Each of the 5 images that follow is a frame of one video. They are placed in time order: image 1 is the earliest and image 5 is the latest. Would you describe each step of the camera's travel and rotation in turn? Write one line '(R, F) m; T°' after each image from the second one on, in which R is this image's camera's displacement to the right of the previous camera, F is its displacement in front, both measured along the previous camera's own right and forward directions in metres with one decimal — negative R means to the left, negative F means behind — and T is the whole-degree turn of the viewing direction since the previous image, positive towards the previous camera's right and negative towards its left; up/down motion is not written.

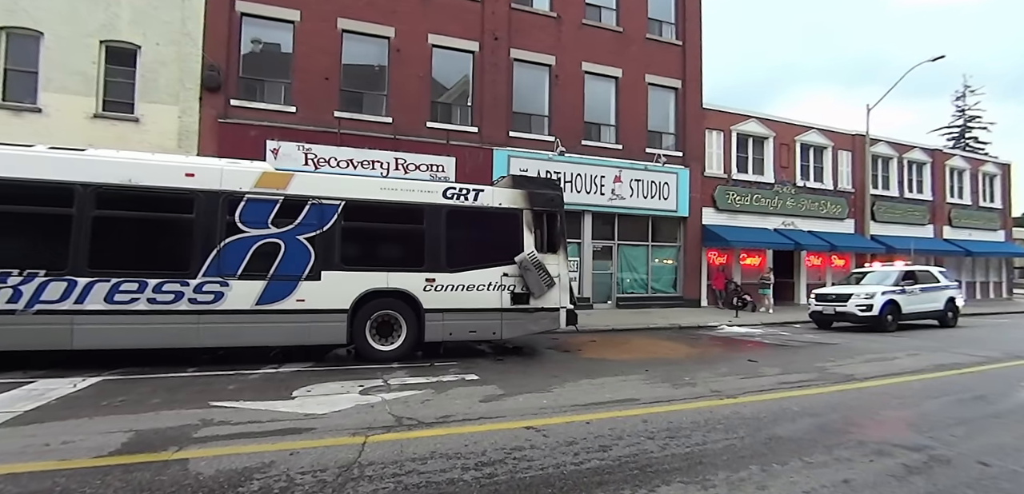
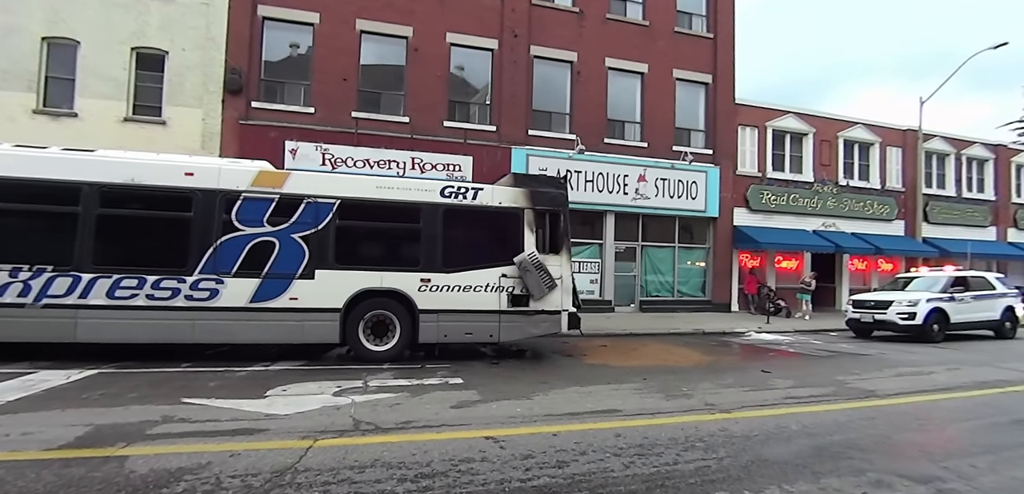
(+0.7, +0.3) m; -5°
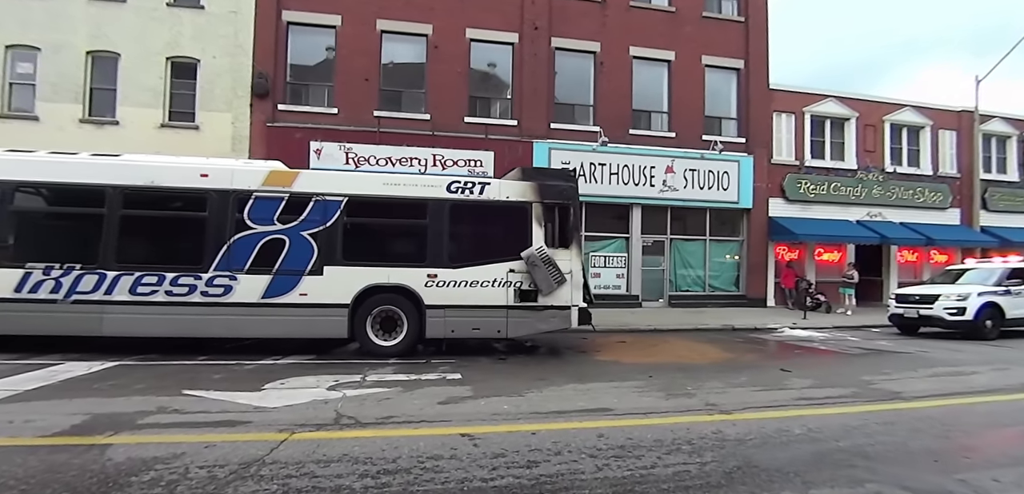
(+0.6, +0.1) m; -5°
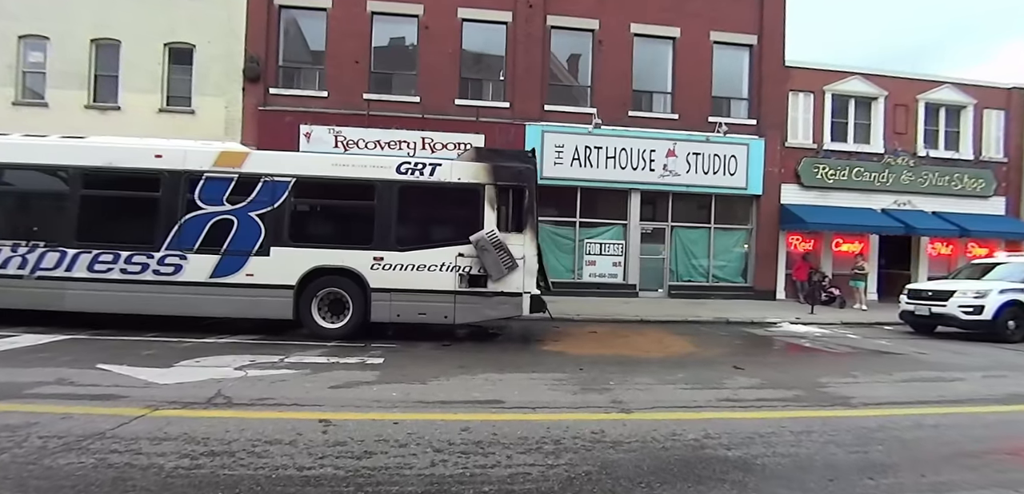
(+1.6, +0.3) m; -5°
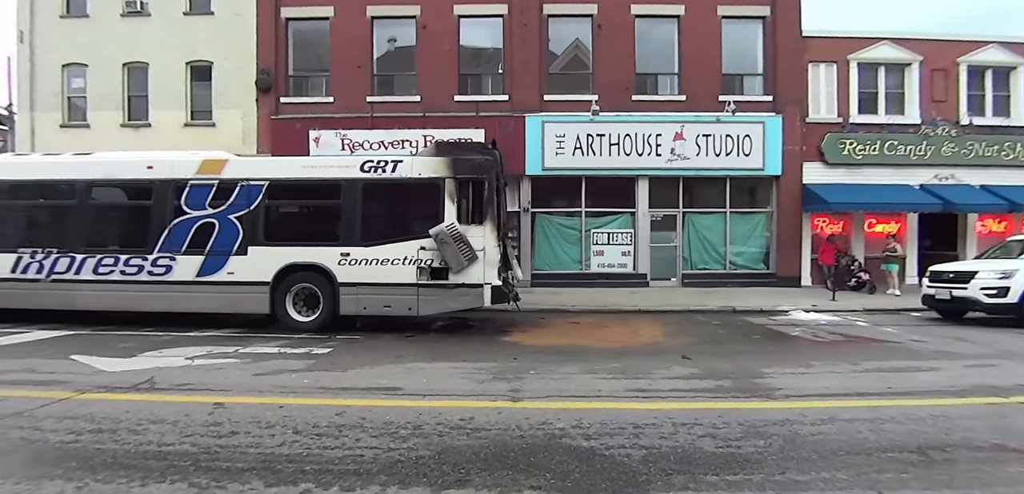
(+1.8, 0.0) m; -7°
